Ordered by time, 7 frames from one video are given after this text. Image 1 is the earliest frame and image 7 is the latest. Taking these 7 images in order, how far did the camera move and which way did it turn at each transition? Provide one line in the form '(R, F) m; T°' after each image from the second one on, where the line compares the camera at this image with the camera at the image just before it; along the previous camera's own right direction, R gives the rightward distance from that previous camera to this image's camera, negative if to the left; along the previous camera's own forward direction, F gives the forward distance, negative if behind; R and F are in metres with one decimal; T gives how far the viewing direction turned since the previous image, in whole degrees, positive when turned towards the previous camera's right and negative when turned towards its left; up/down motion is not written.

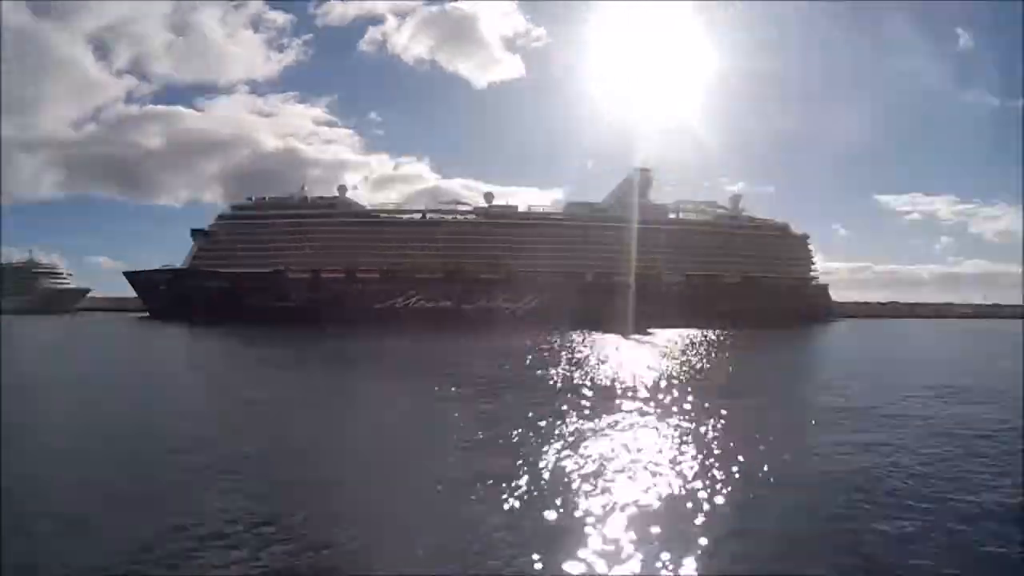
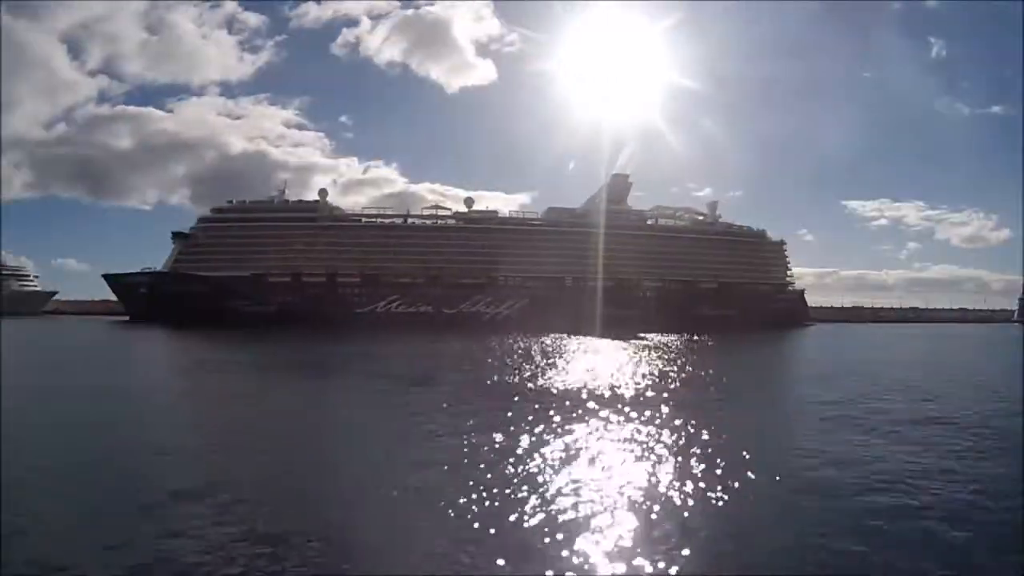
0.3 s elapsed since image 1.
(-0.1, 0.0) m; +2°
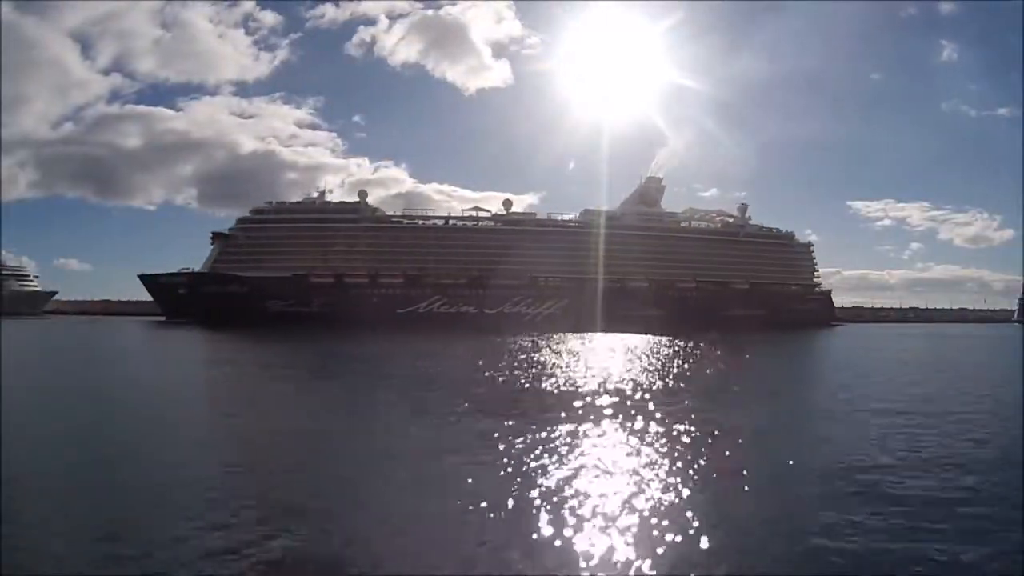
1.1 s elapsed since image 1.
(-0.3, -0.1) m; 0°
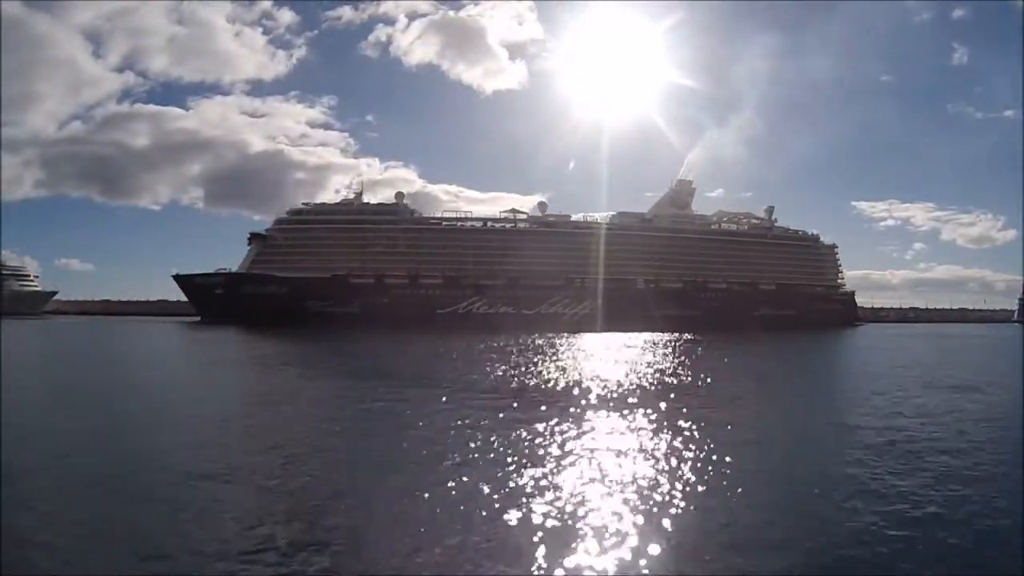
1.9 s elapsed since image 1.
(-0.3, -0.1) m; 0°
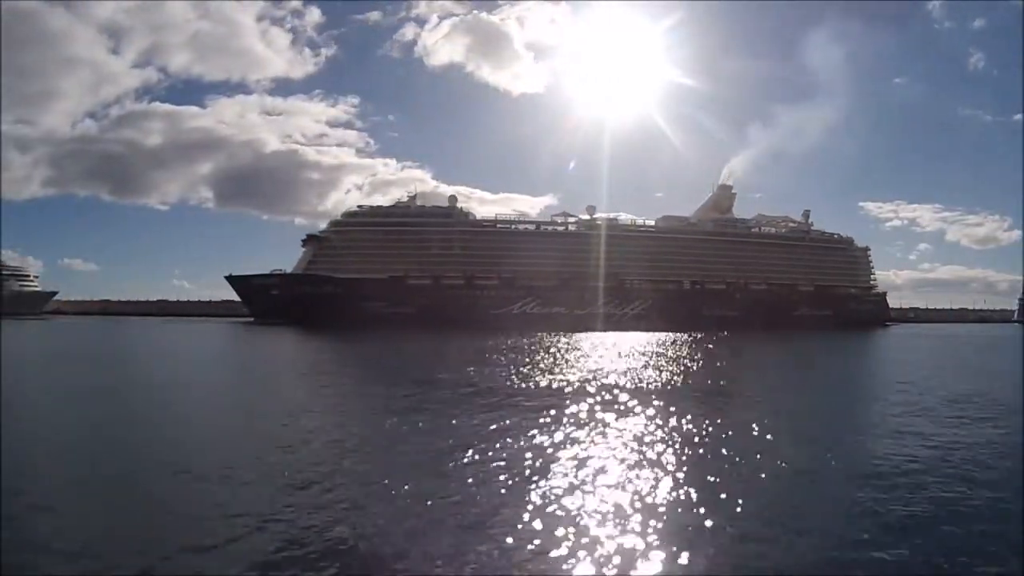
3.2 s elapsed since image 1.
(-0.4, -0.2) m; 0°
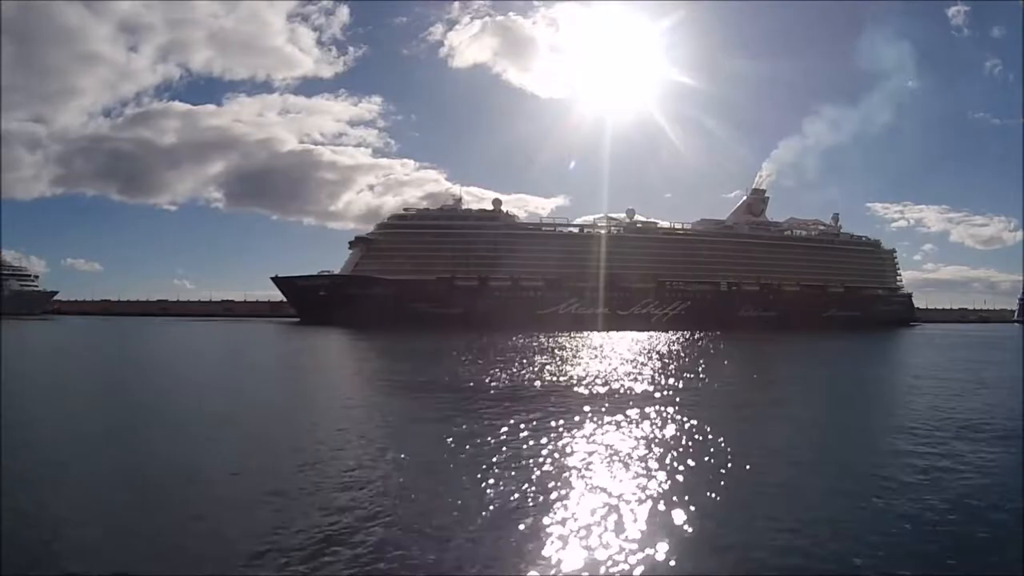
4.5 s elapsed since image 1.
(-0.4, -0.2) m; 0°
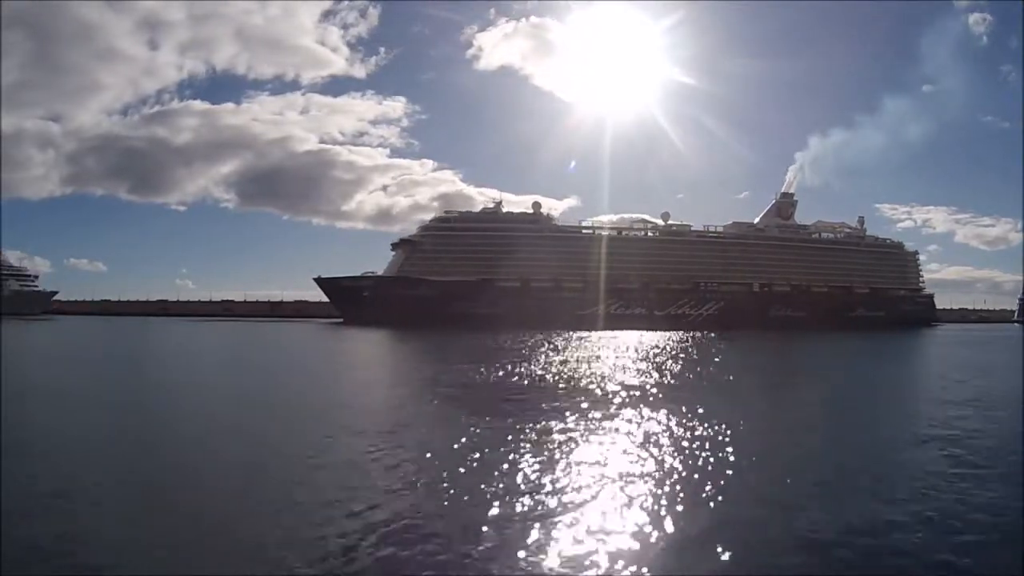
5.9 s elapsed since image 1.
(-0.3, -0.2) m; 0°
